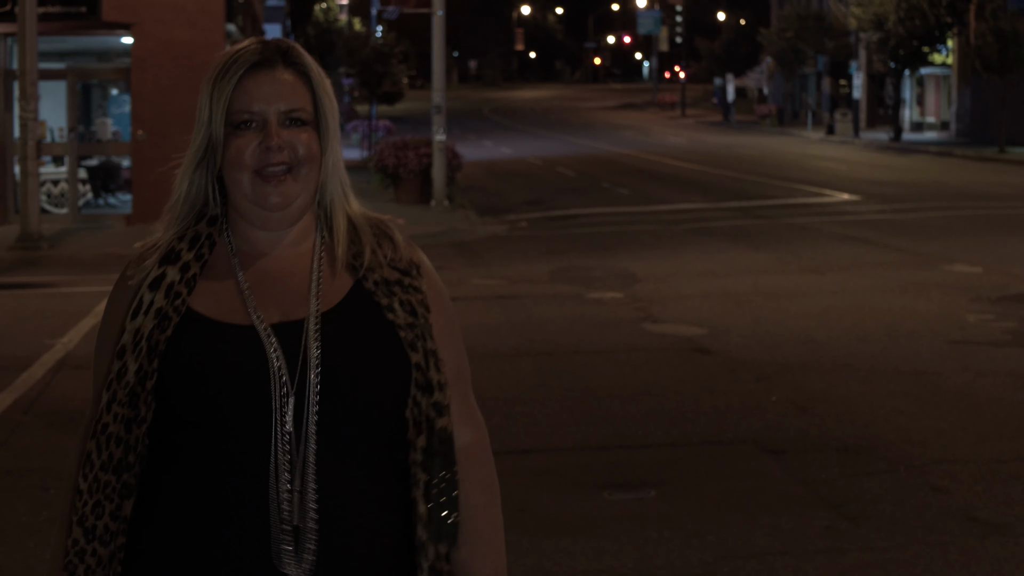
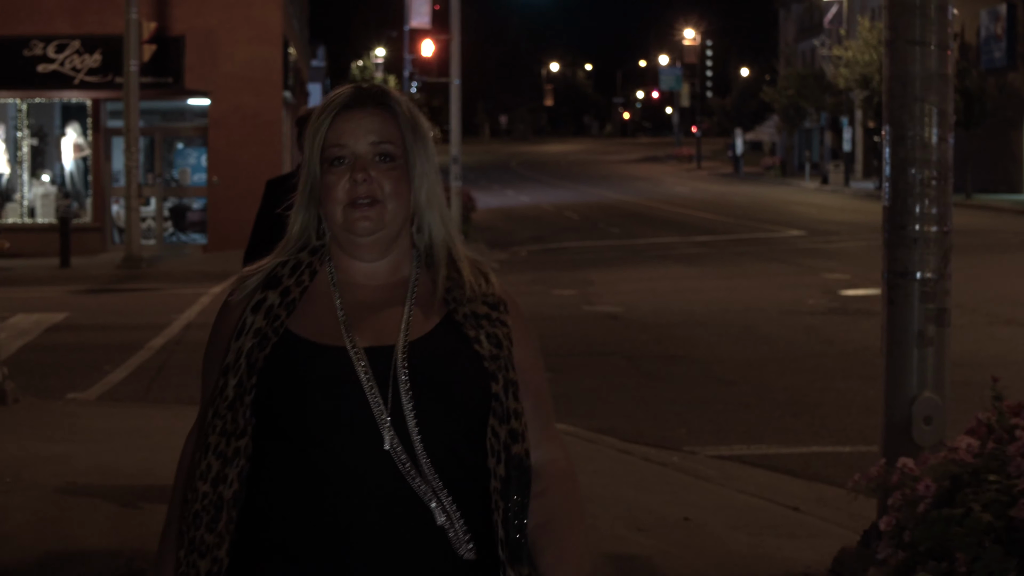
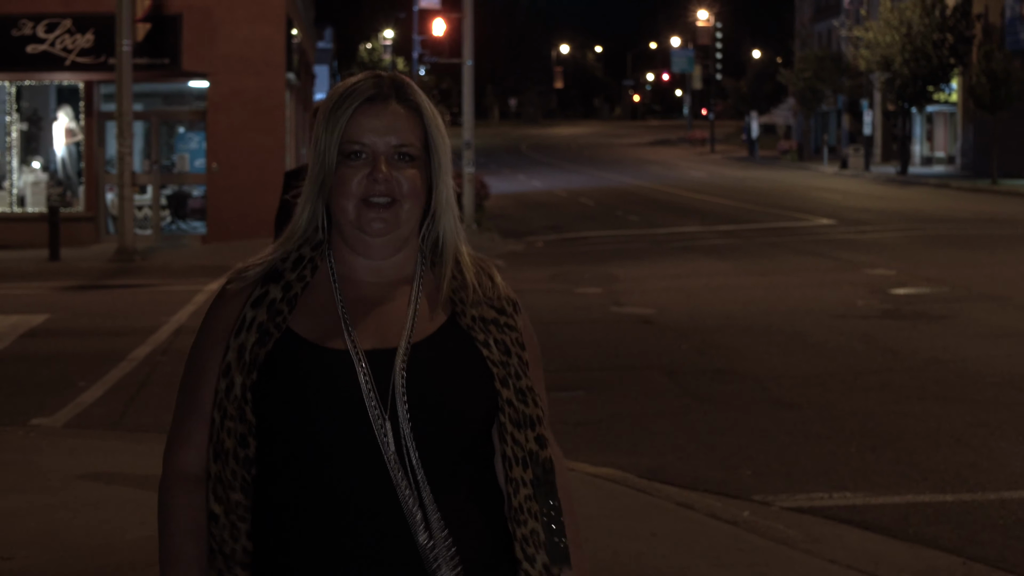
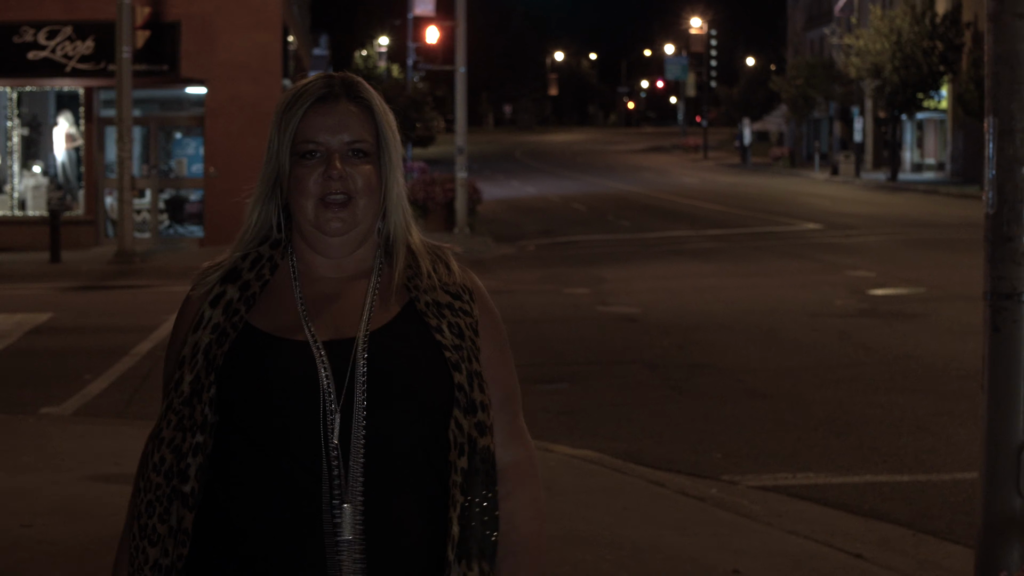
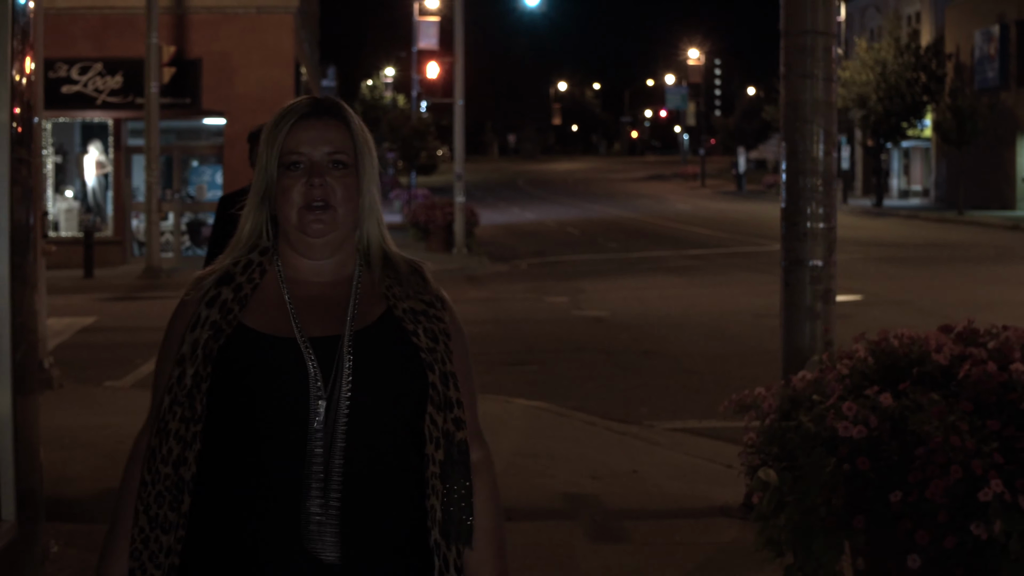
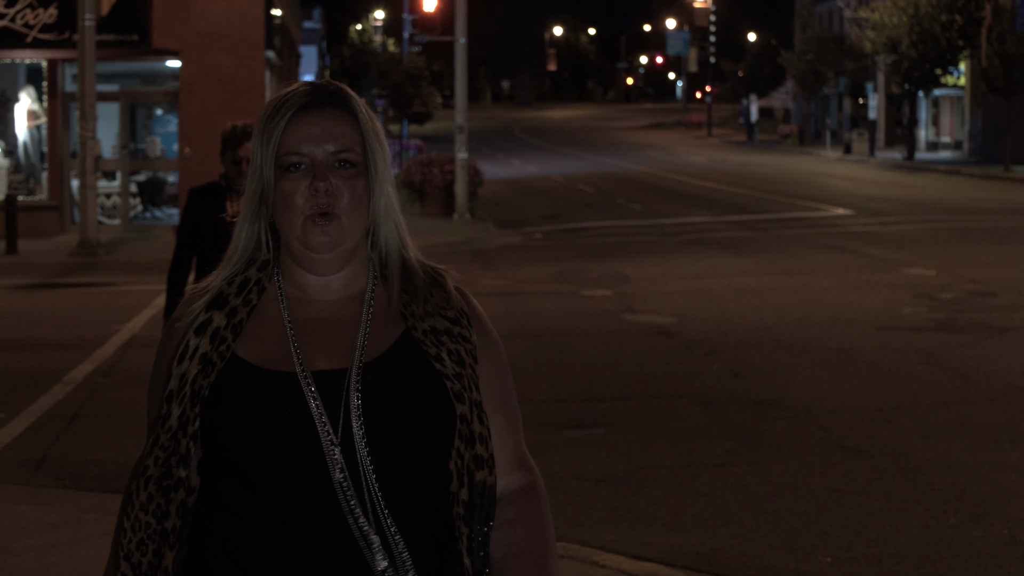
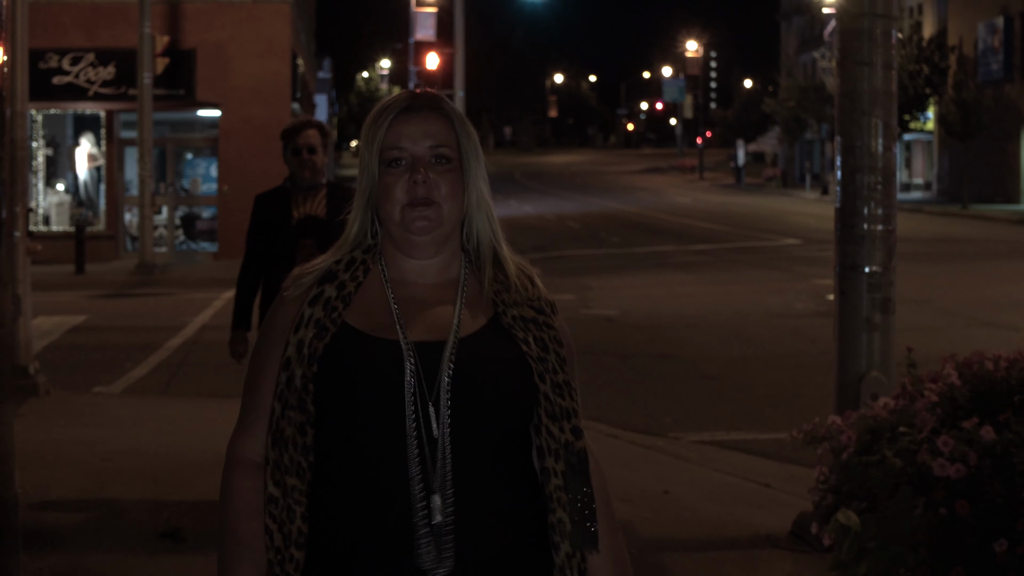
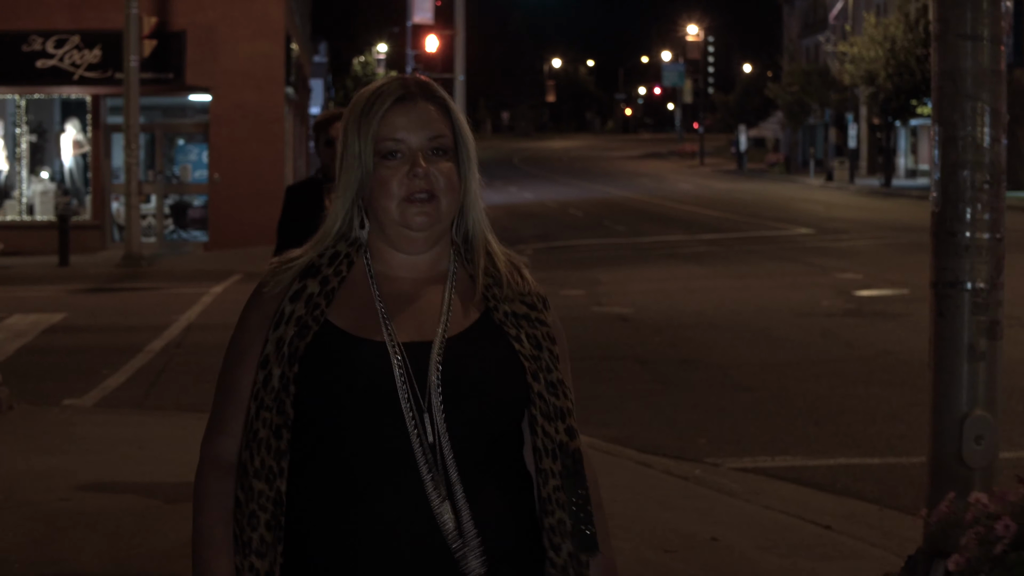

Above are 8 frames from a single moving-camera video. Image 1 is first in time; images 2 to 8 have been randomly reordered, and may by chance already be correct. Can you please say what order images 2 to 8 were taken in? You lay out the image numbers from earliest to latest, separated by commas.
6, 3, 4, 8, 2, 7, 5
